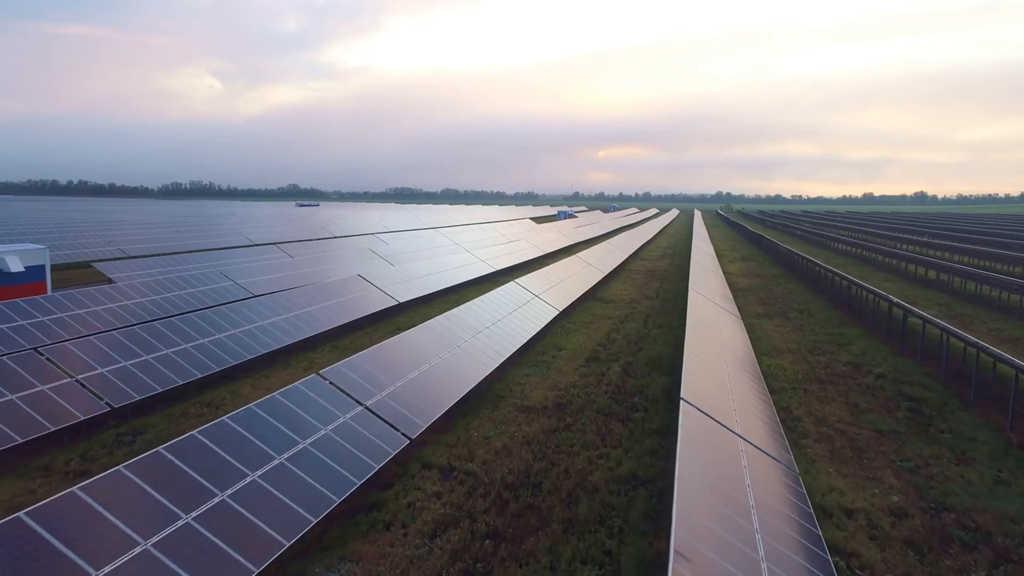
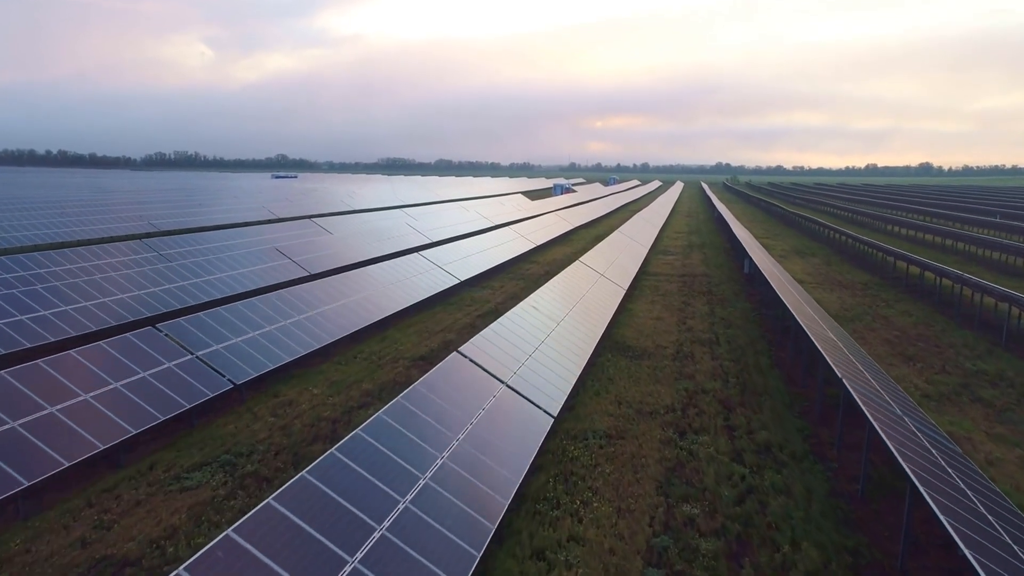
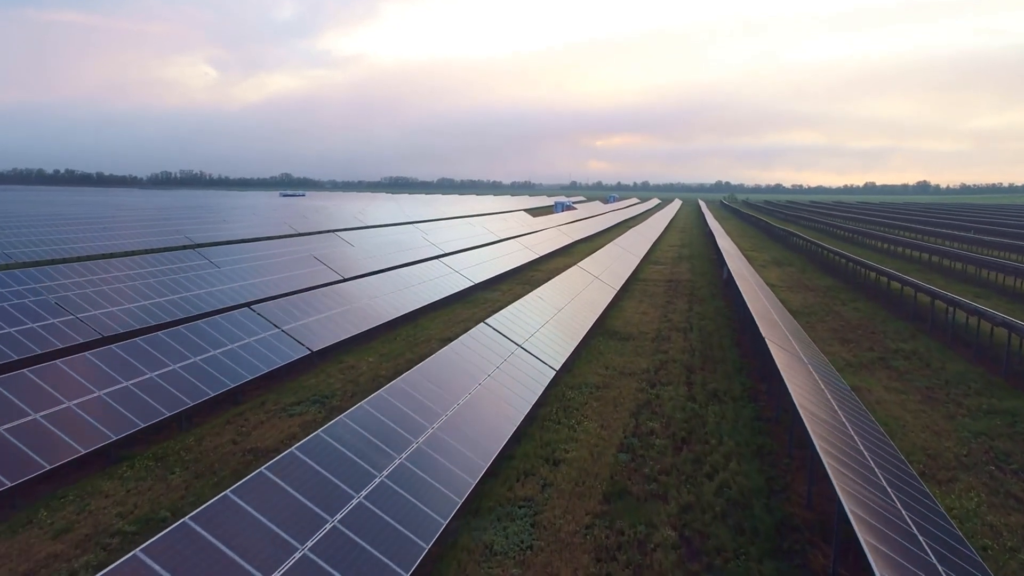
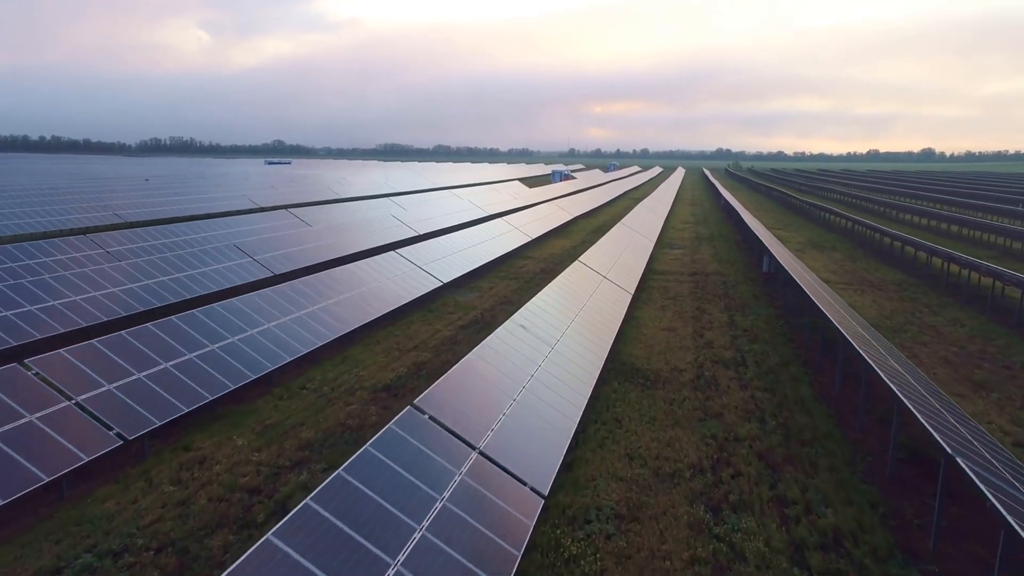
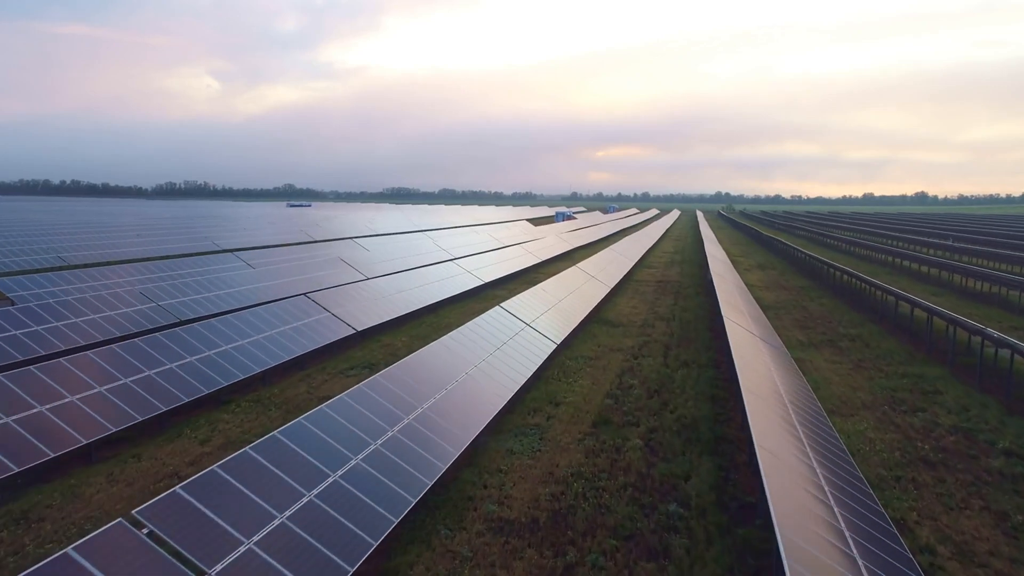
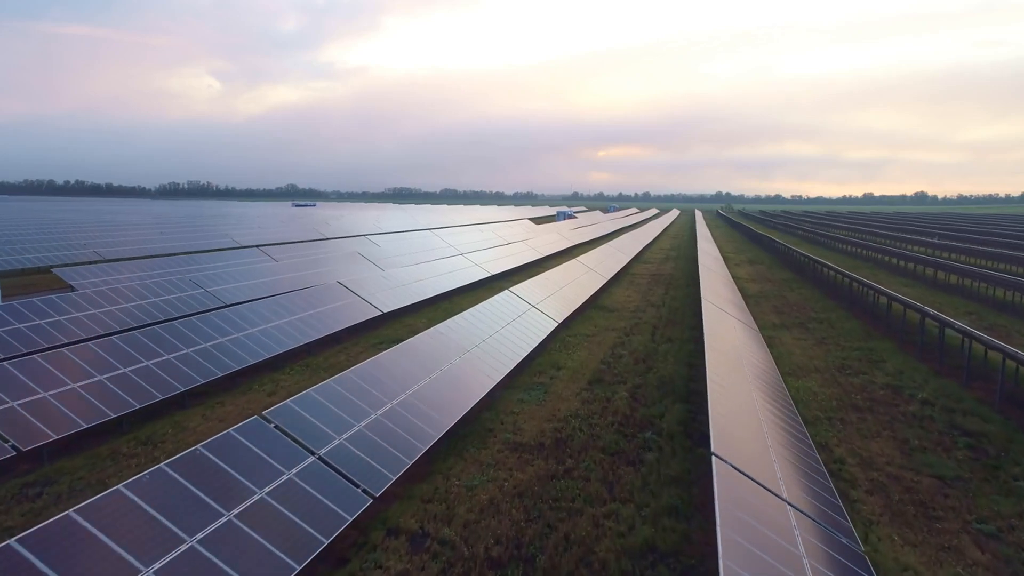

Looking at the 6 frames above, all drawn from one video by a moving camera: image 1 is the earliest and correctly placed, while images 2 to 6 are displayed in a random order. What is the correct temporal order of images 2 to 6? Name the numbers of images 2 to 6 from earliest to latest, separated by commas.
6, 5, 3, 2, 4
